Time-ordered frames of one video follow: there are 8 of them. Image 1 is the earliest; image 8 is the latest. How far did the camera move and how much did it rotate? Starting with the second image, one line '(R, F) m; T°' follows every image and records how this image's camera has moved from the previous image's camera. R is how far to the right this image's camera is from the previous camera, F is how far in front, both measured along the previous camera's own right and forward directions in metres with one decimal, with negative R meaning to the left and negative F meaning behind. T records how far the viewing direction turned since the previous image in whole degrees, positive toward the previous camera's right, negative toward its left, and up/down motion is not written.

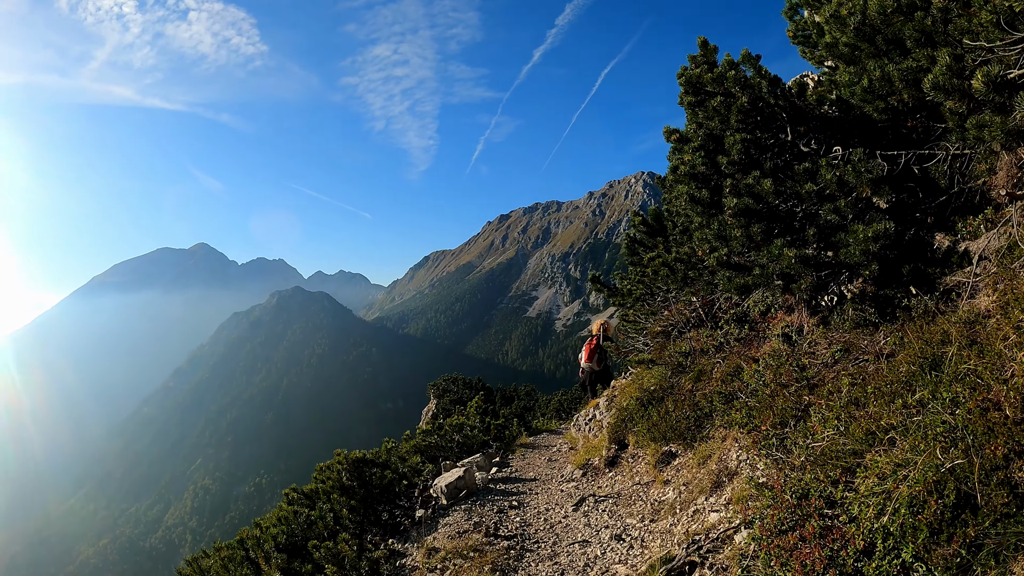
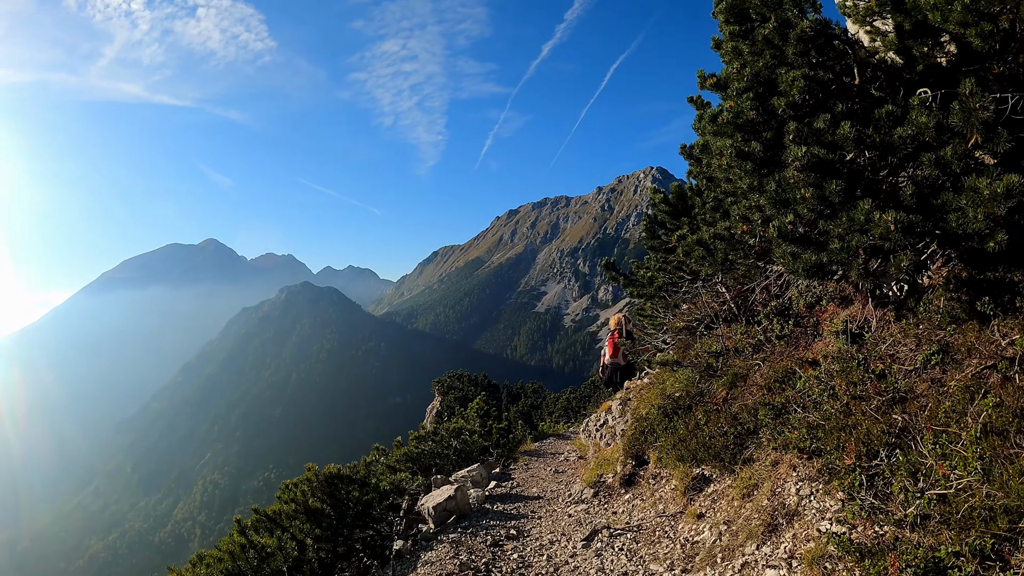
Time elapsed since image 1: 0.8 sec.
(+0.2, +2.0) m; -1°
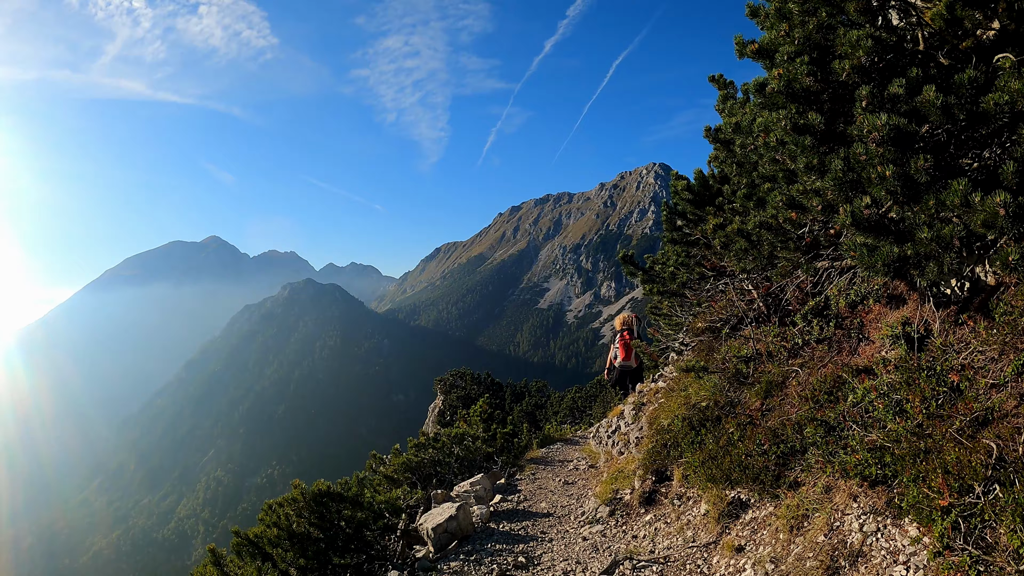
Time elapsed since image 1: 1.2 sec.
(-0.1, +1.1) m; 0°
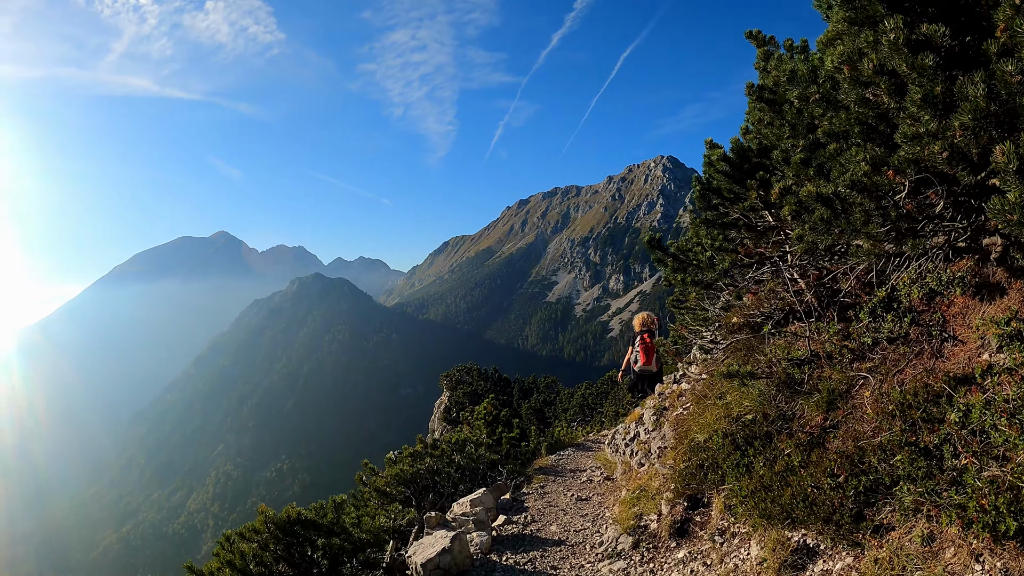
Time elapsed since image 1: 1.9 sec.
(+0.1, +1.6) m; -1°
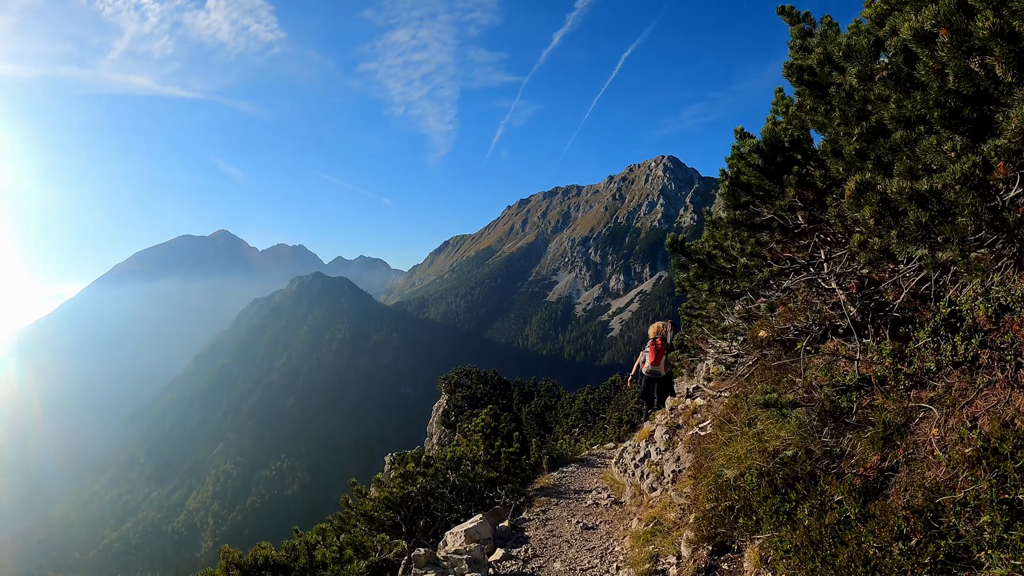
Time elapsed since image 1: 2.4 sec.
(0.0, +1.1) m; 0°
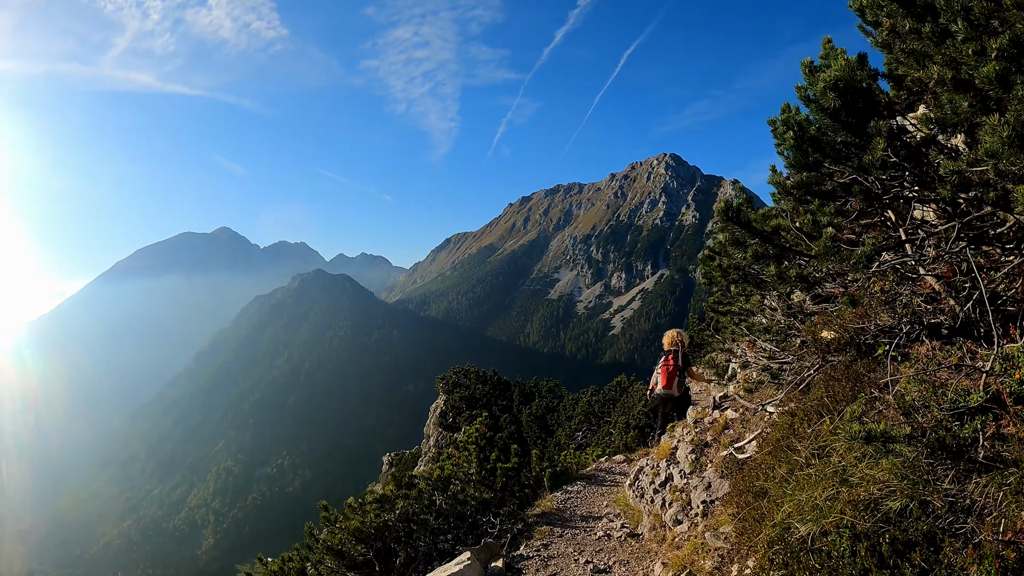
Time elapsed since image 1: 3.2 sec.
(+0.1, +2.0) m; 0°
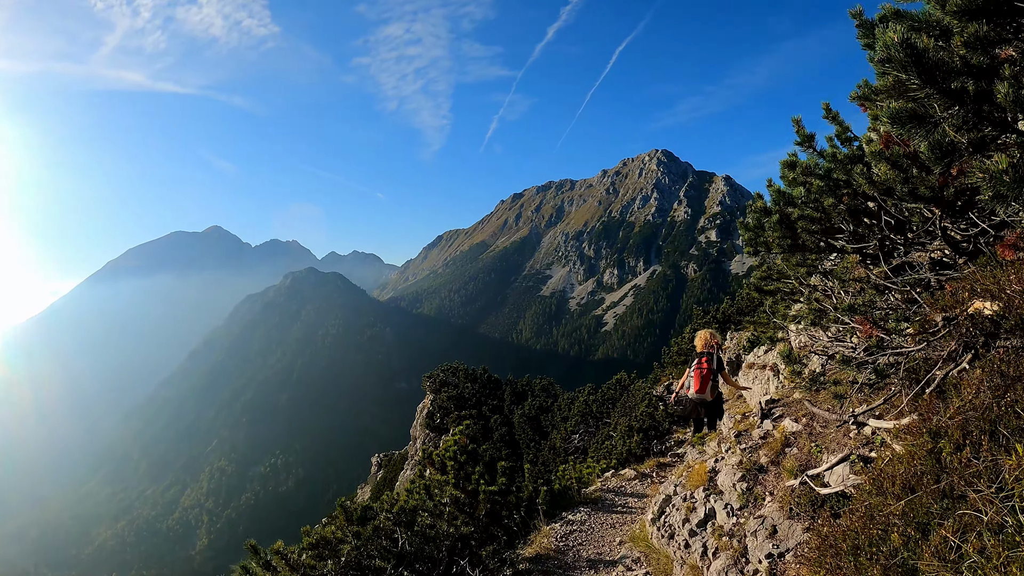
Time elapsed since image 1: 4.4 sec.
(-1.0, -0.3) m; +1°
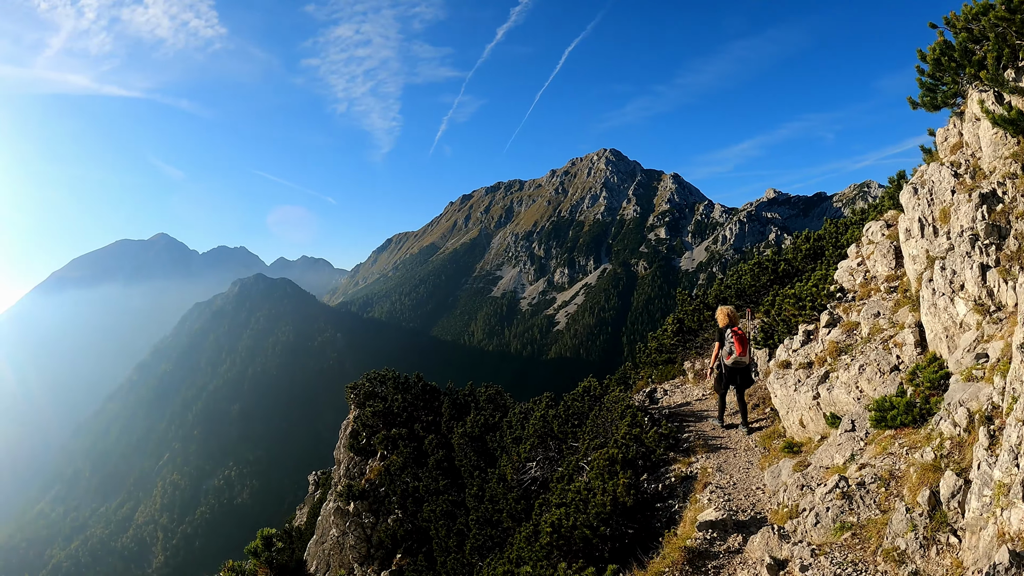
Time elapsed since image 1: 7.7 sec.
(-5.7, -5.5) m; +6°
